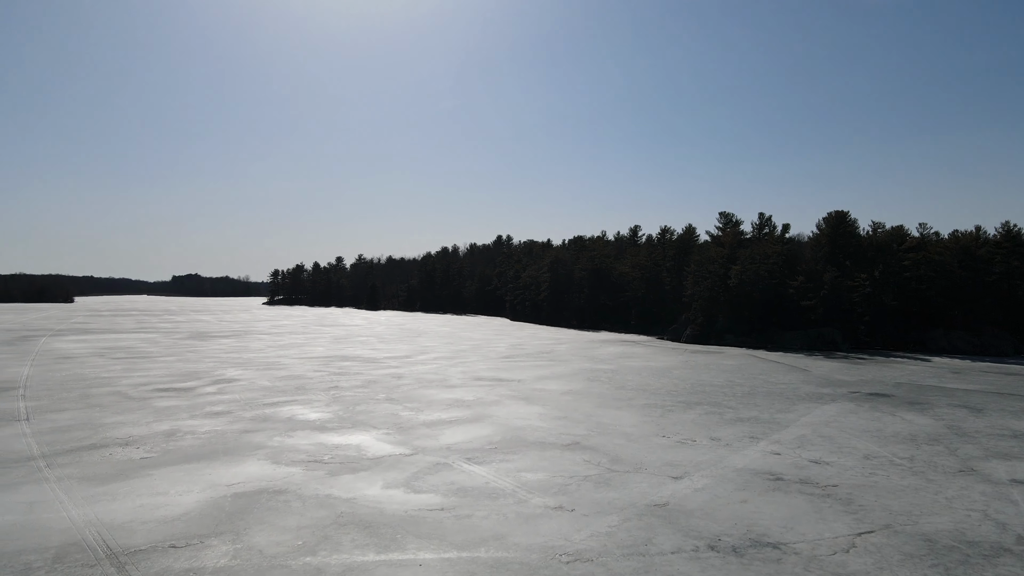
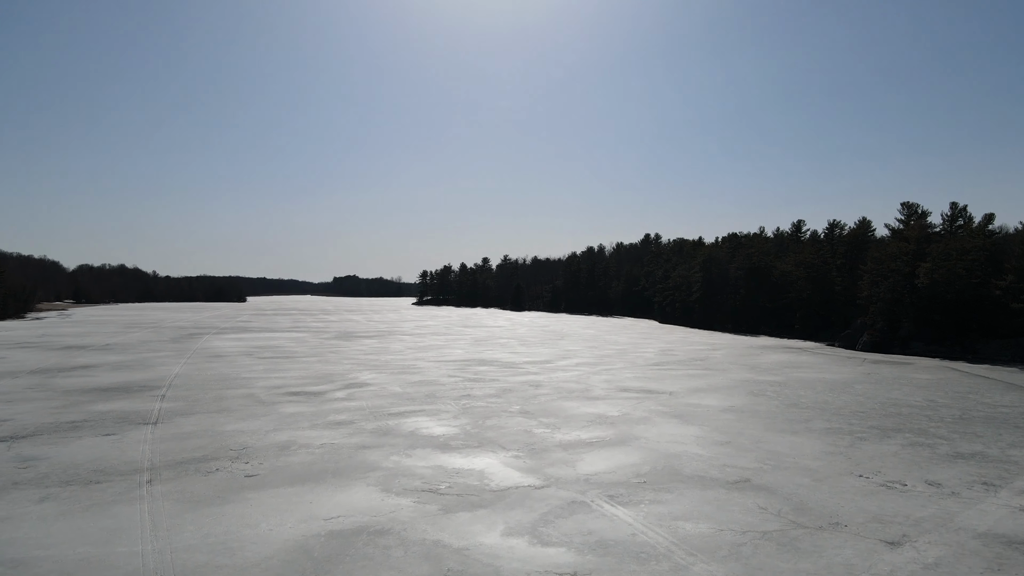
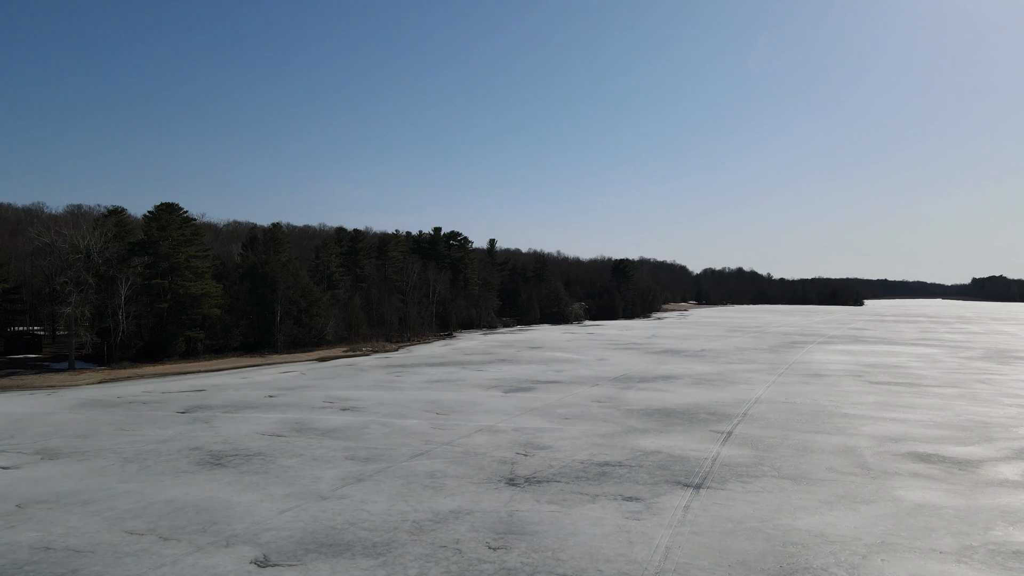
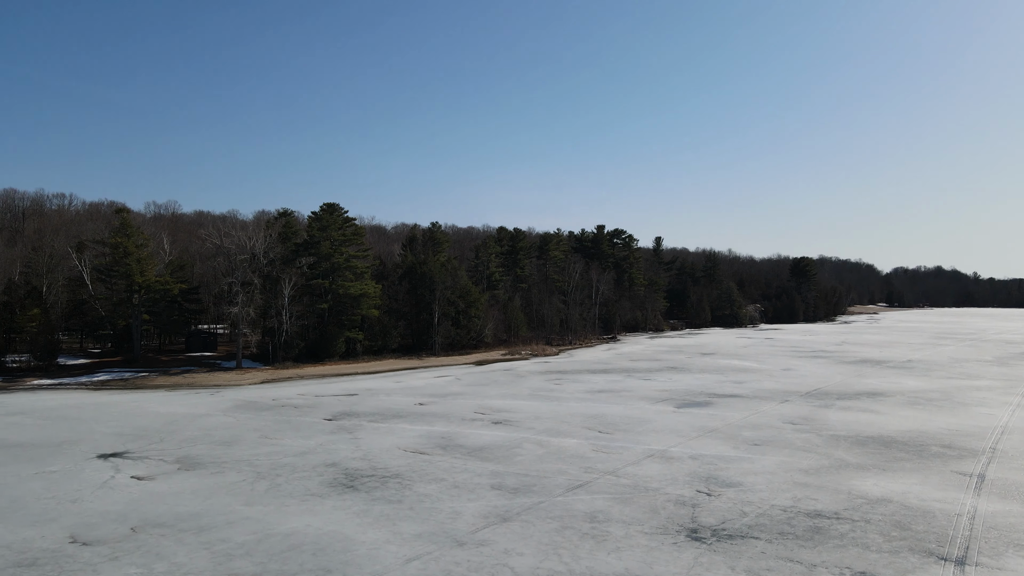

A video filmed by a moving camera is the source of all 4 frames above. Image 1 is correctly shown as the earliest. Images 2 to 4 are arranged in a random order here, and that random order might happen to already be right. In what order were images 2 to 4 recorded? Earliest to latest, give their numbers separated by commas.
2, 3, 4
